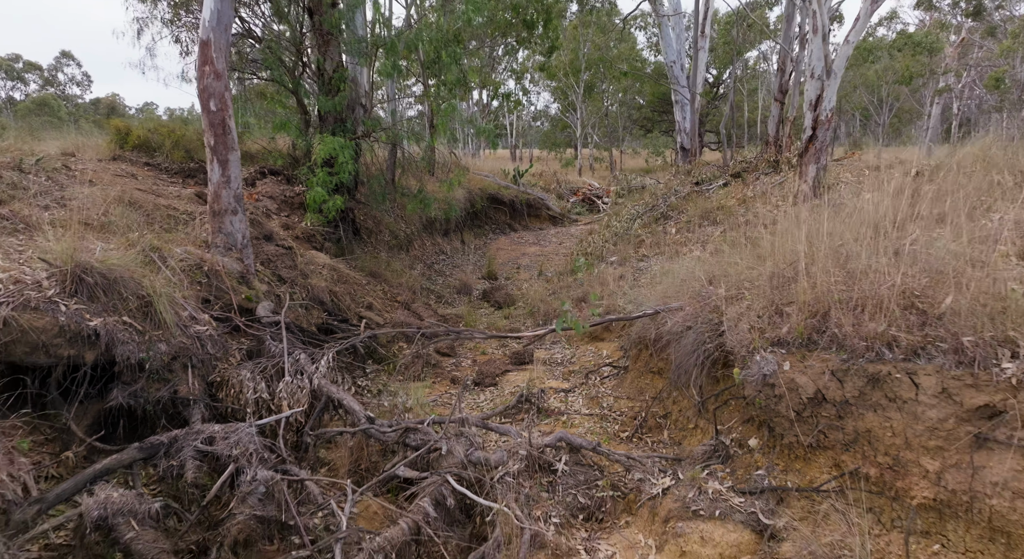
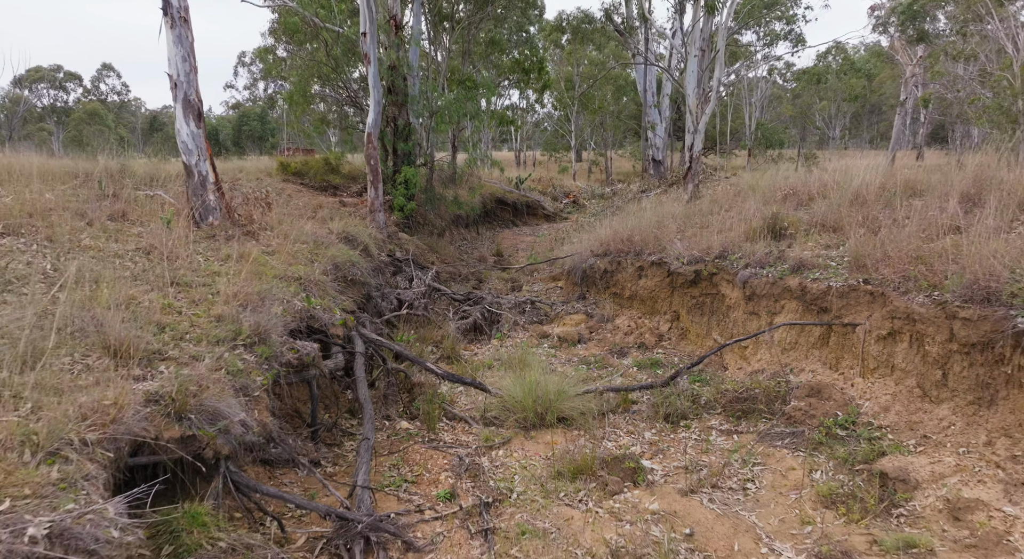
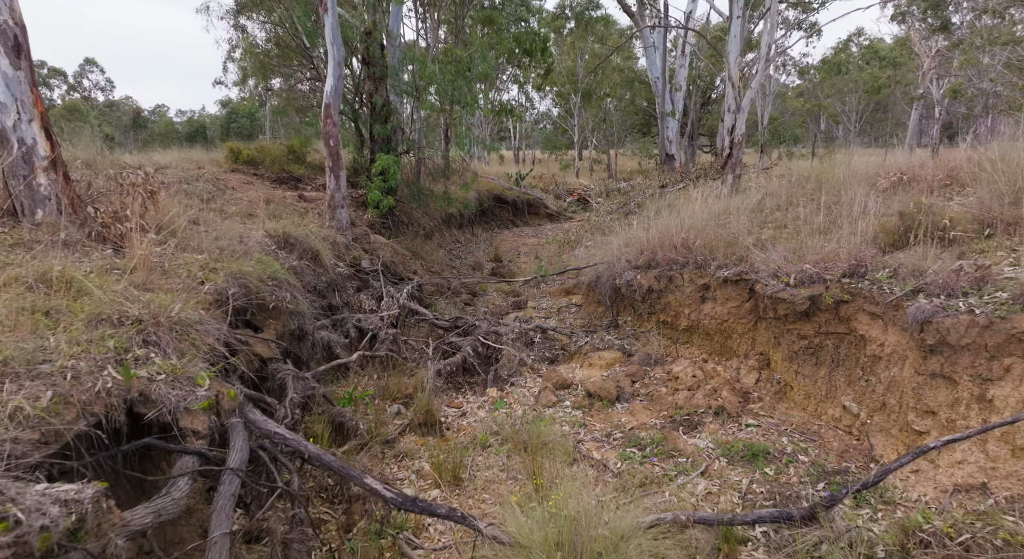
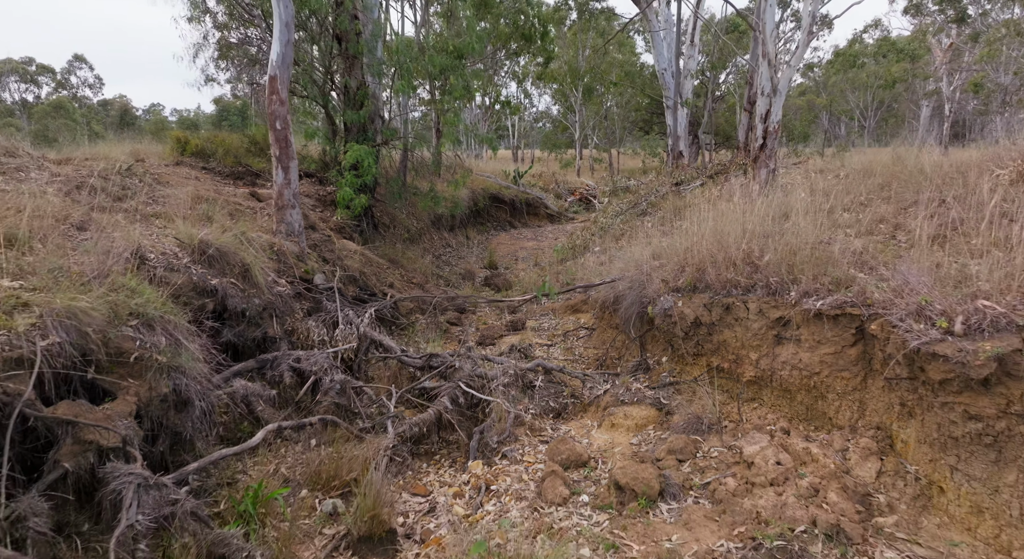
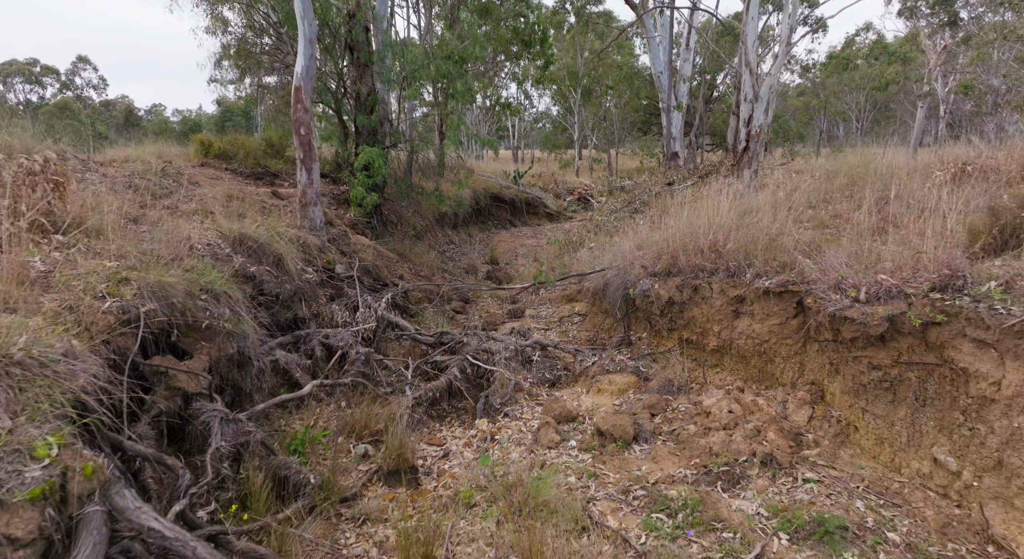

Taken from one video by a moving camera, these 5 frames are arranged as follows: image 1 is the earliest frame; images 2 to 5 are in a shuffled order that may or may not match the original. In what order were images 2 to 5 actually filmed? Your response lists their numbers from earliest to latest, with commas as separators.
4, 5, 3, 2
